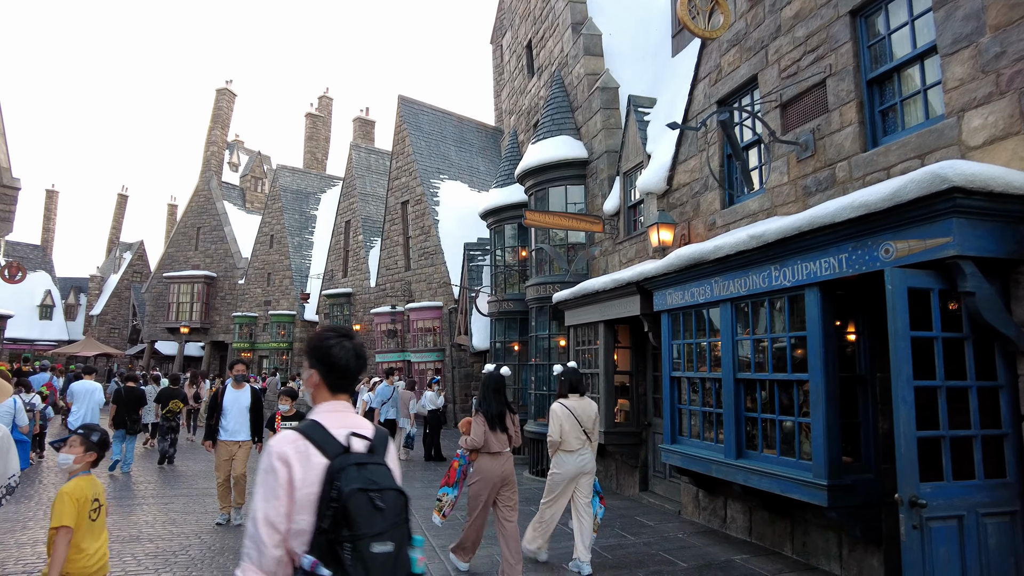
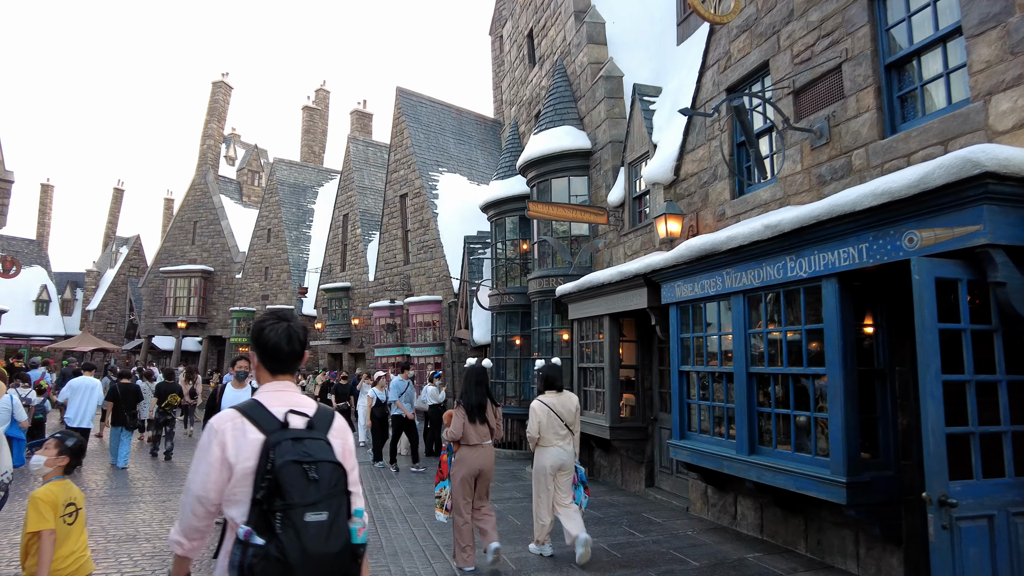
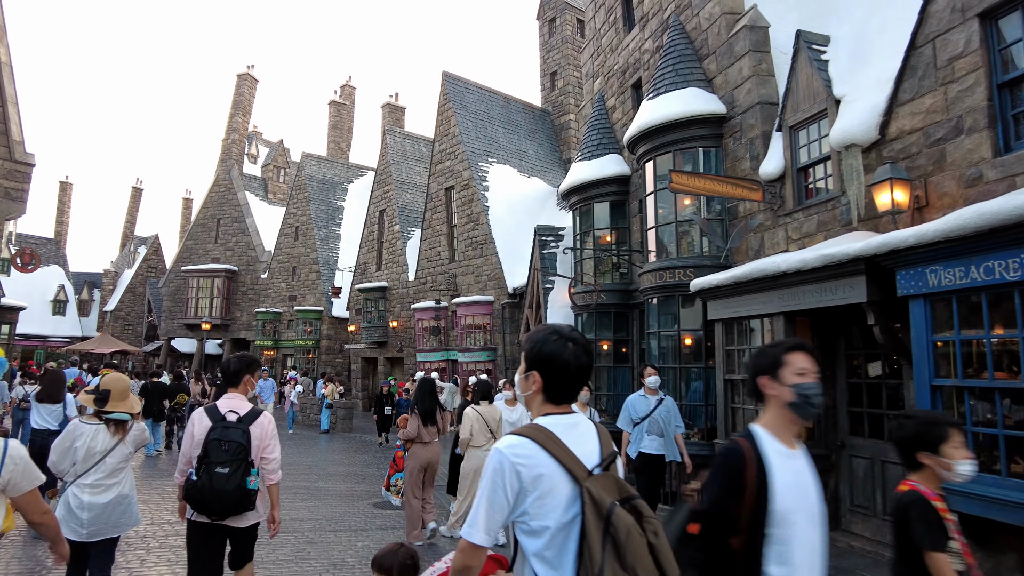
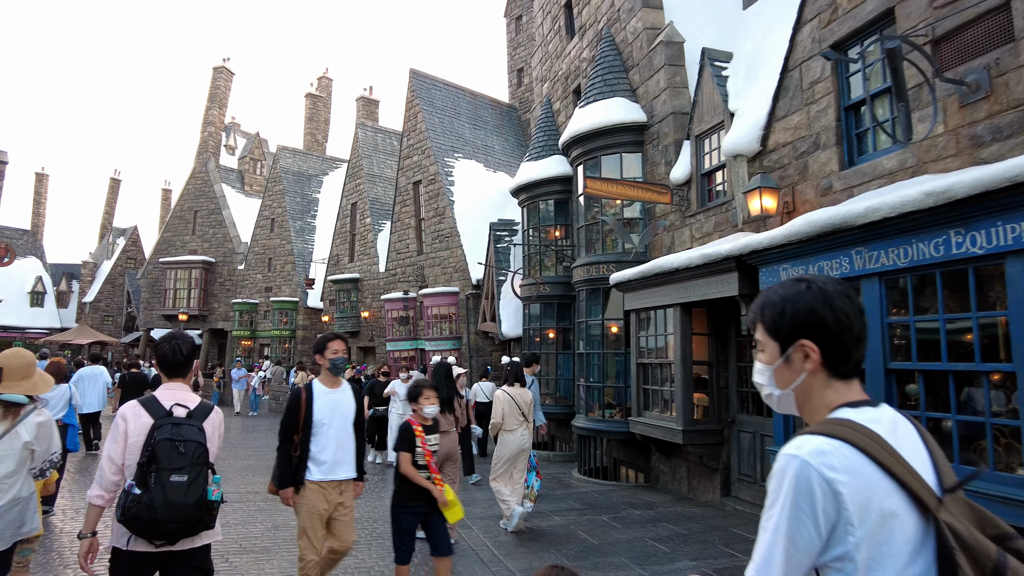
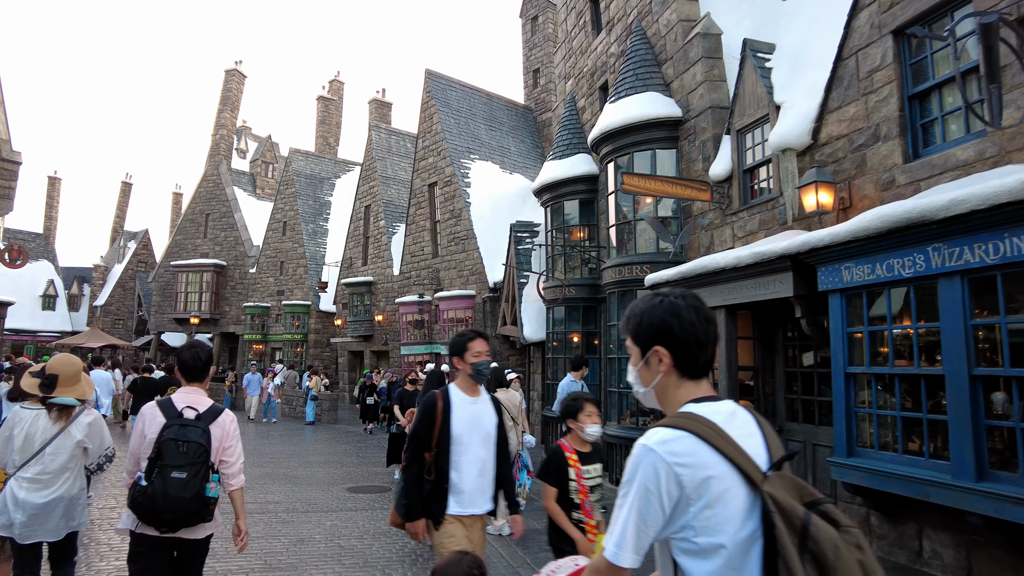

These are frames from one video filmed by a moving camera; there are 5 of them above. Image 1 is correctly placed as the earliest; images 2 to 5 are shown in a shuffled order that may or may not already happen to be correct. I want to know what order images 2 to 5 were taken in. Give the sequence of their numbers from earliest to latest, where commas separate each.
2, 4, 5, 3
